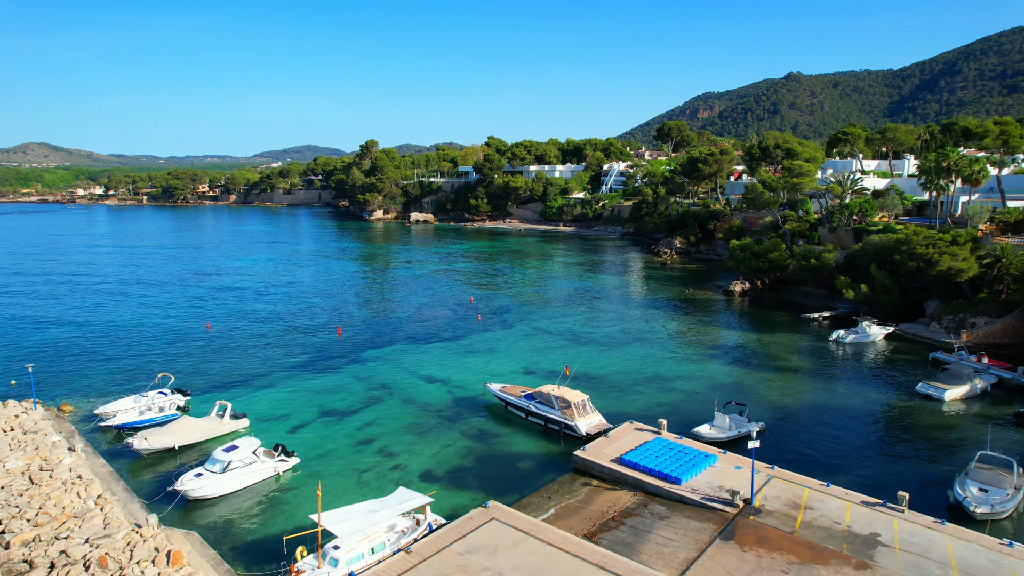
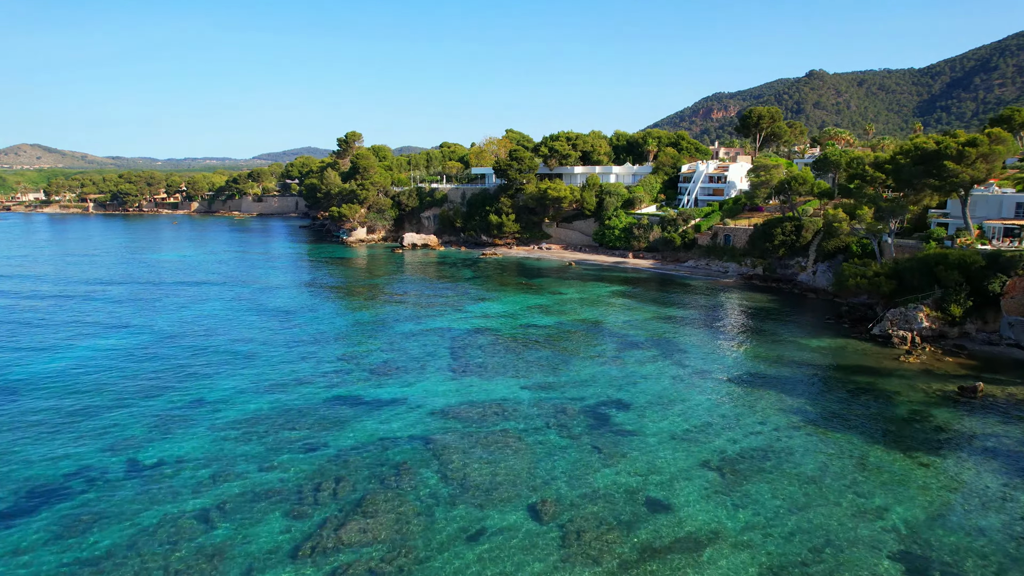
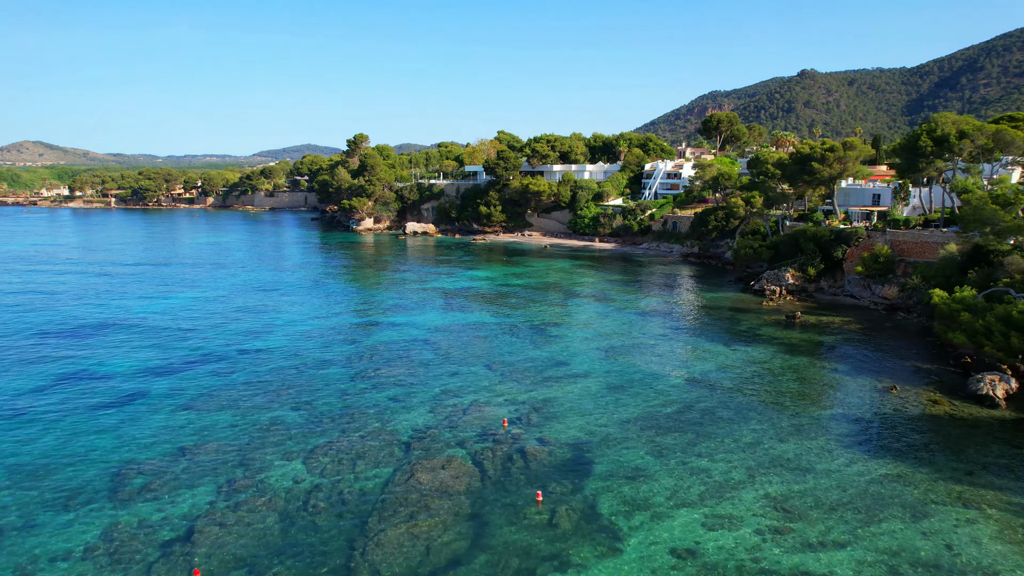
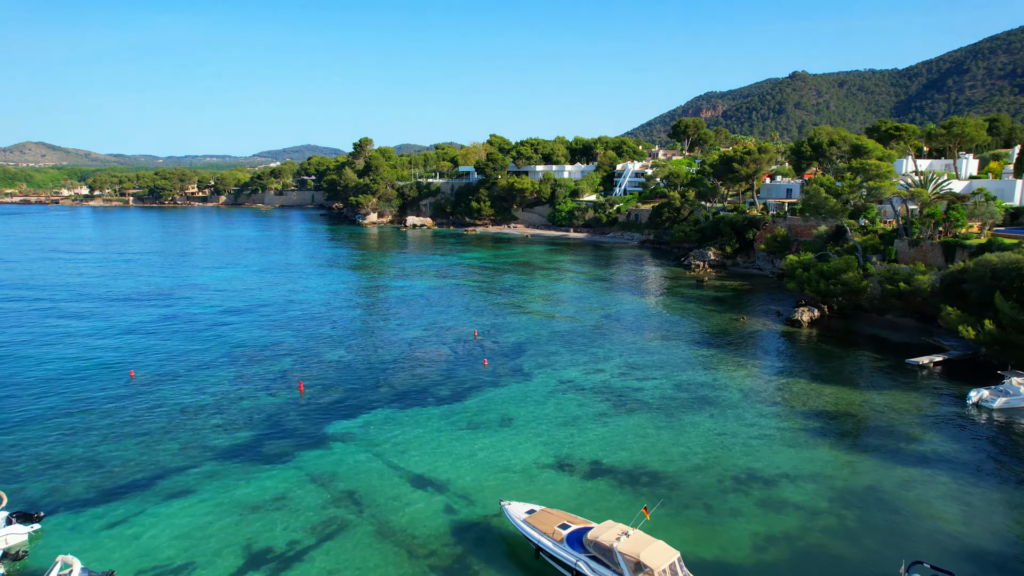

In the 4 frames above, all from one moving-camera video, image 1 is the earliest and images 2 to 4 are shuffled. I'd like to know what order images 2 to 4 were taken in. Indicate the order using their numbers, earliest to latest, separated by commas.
4, 3, 2
